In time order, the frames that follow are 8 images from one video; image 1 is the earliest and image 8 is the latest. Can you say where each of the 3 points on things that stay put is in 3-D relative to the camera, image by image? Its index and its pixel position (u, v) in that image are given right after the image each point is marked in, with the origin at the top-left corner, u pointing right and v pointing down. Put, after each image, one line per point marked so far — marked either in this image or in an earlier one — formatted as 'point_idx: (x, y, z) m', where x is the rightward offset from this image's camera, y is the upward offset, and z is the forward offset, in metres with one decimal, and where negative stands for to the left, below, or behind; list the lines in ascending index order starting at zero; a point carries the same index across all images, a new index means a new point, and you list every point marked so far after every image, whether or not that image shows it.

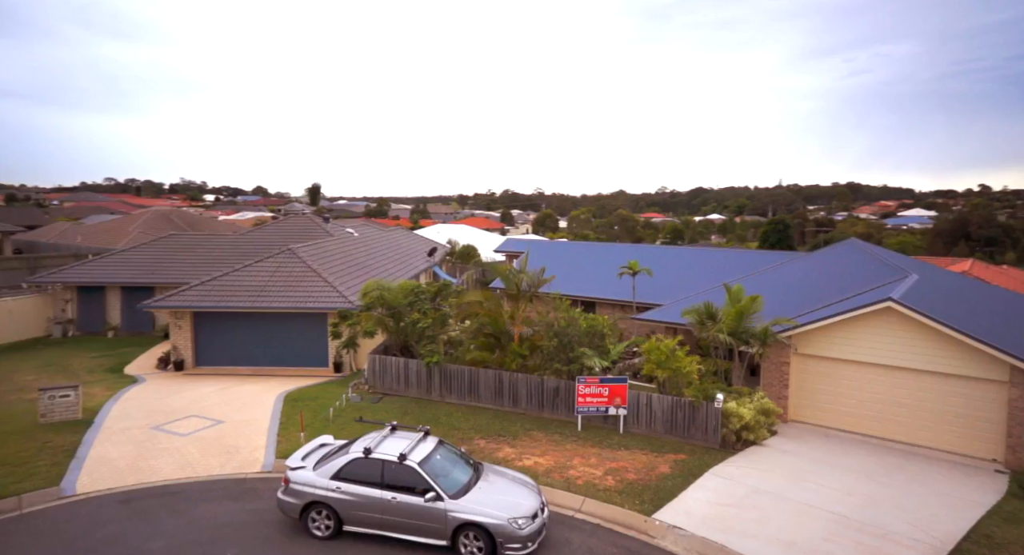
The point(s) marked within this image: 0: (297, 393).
0: (-5.3, -2.9, +15.8) m
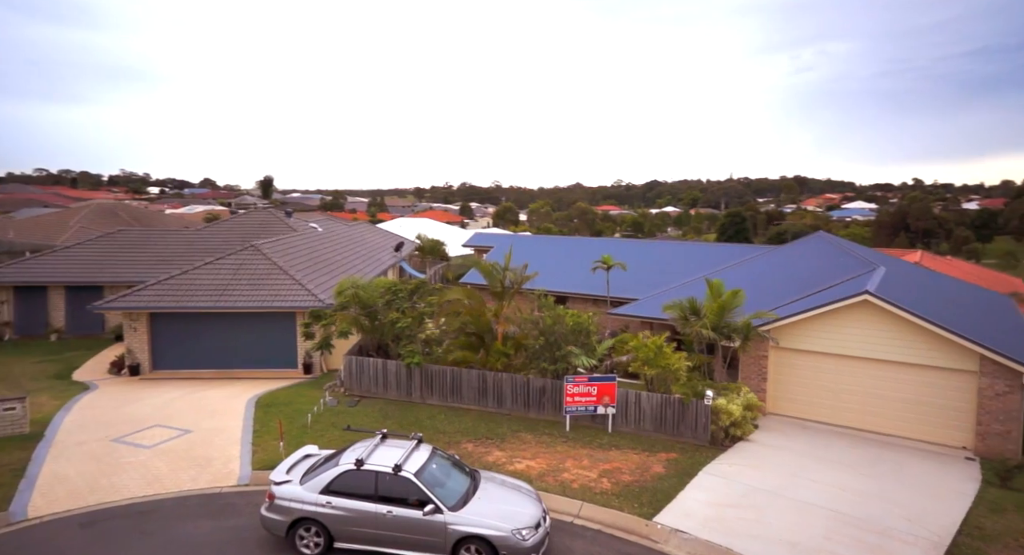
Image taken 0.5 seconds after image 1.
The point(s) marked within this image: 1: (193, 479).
0: (-5.7, -2.8, +15.0) m
1: (-5.4, -3.4, +11.0) m
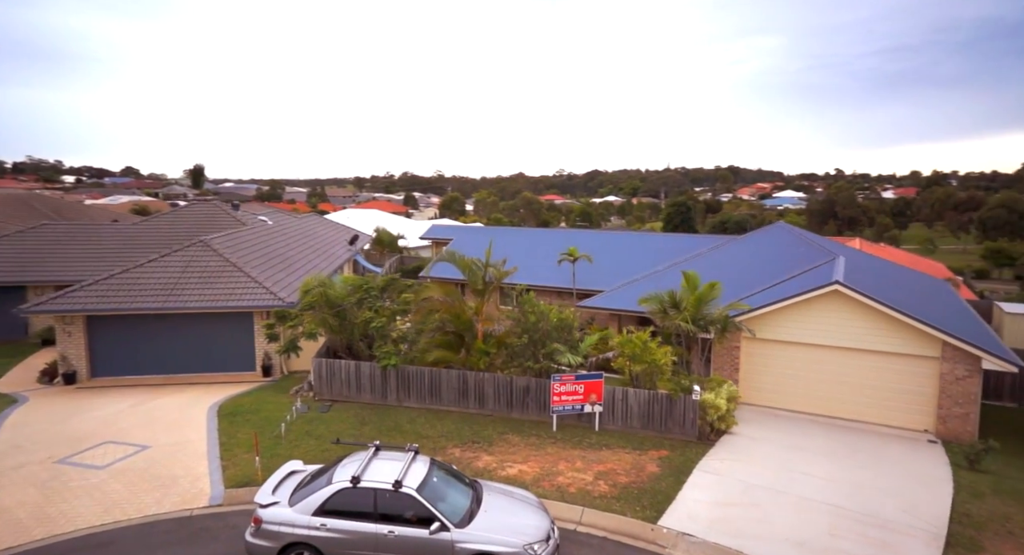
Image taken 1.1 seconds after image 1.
0: (-6.1, -2.8, +14.0) m
1: (-5.5, -3.5, +10.1) m
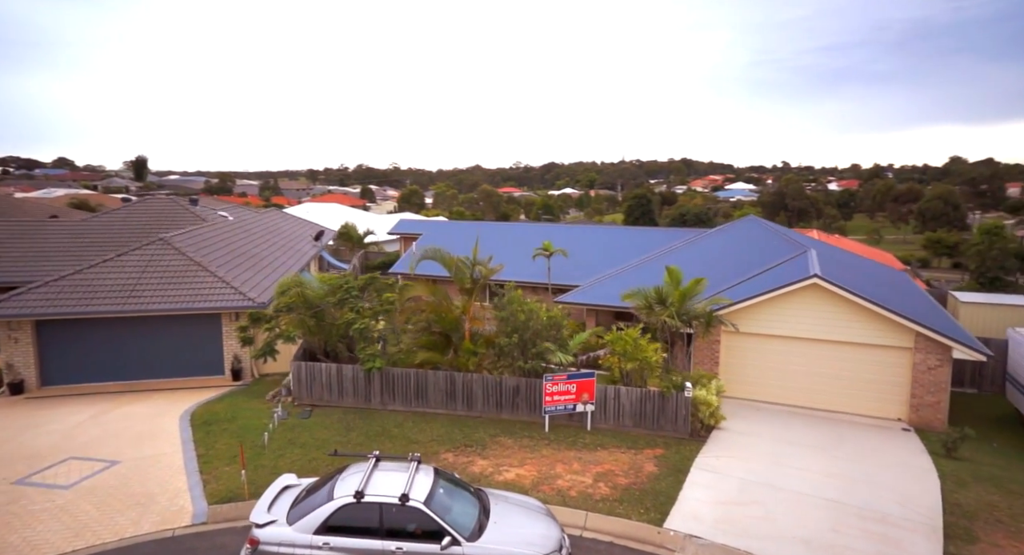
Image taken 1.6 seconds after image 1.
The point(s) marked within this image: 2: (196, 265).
0: (-6.3, -2.8, +13.3) m
1: (-5.4, -3.5, +9.4) m
2: (-8.9, +0.4, +18.4) m
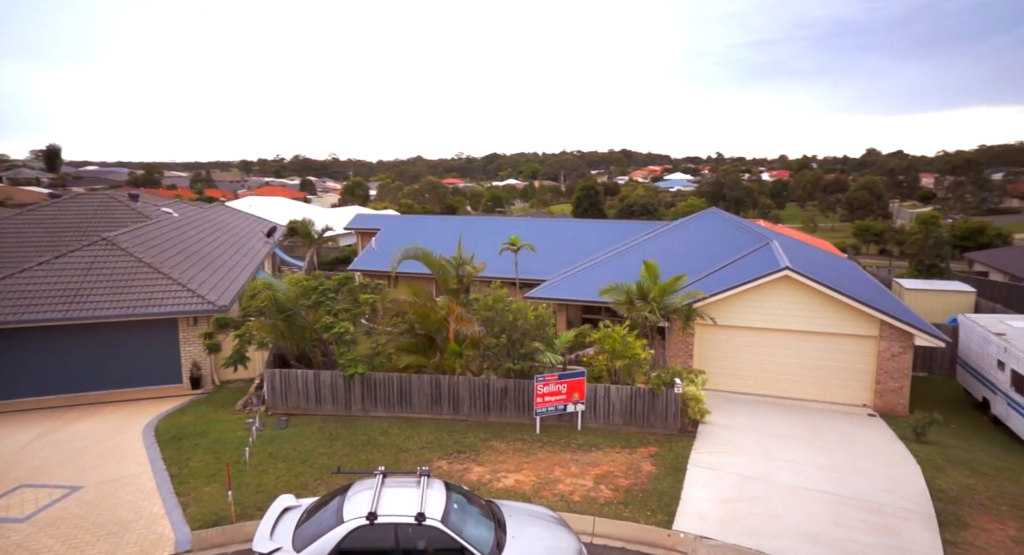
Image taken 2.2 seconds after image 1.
0: (-6.6, -2.9, +12.3) m
1: (-5.3, -3.6, +8.6) m
2: (-9.7, +0.3, +17.2) m
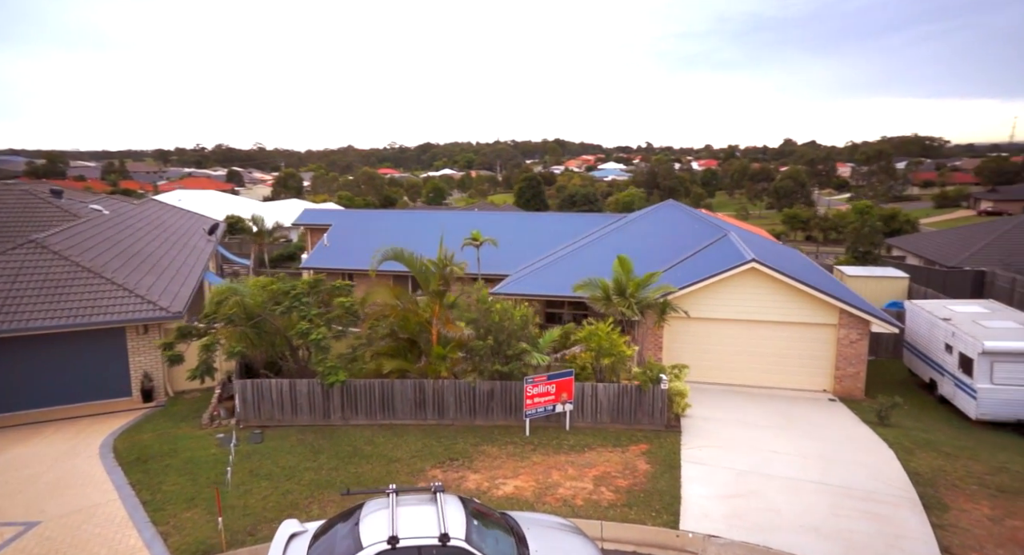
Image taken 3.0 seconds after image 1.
0: (-6.7, -3.0, +11.4) m
1: (-5.1, -3.8, +7.8) m
2: (-10.4, +0.2, +15.8) m
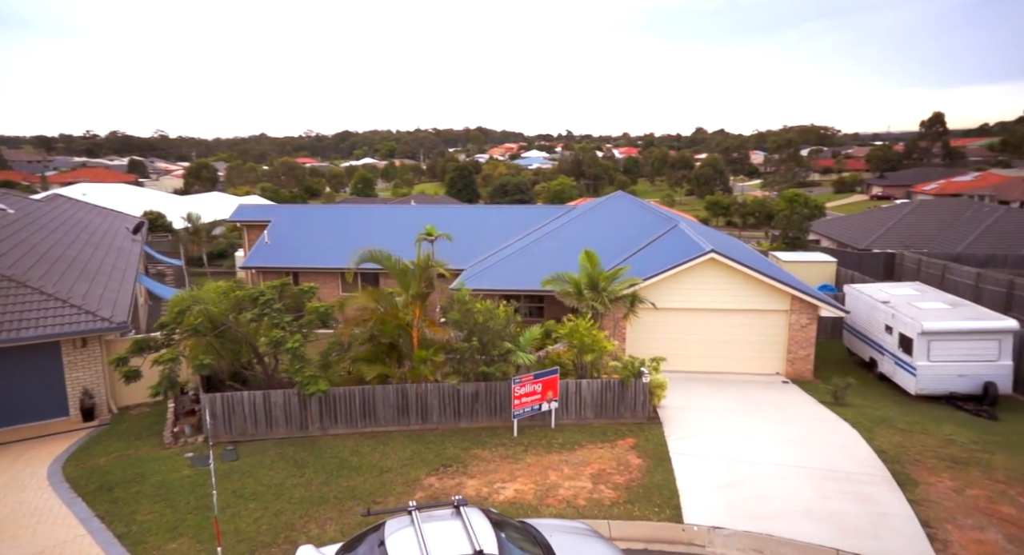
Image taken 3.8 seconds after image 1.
0: (-6.8, -3.2, +10.4) m
1: (-4.7, -4.0, +7.0) m
2: (-11.0, 0.0, +14.2) m
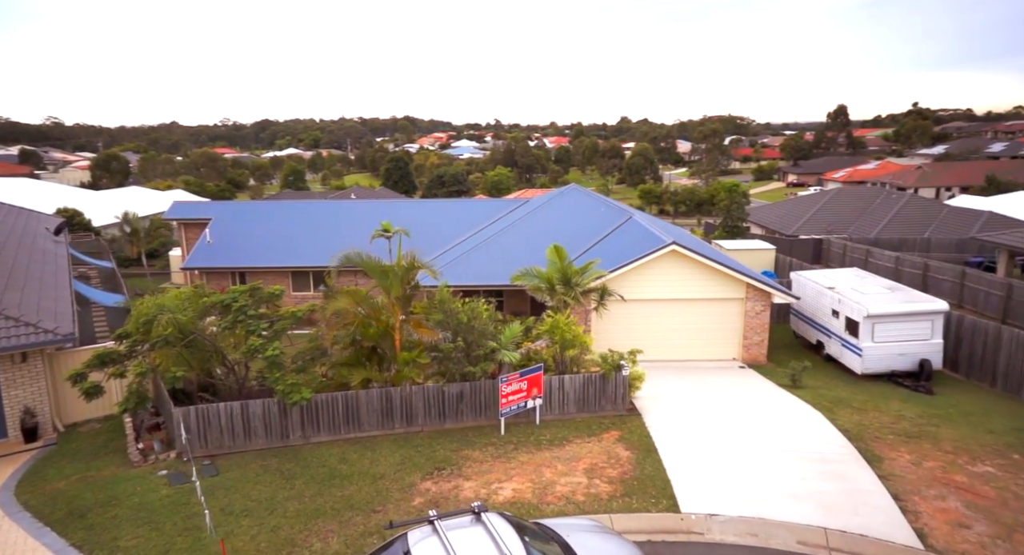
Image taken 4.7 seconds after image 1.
0: (-6.8, -3.4, +9.6) m
1: (-4.3, -4.1, +6.5) m
2: (-11.5, -0.2, +12.9) m
